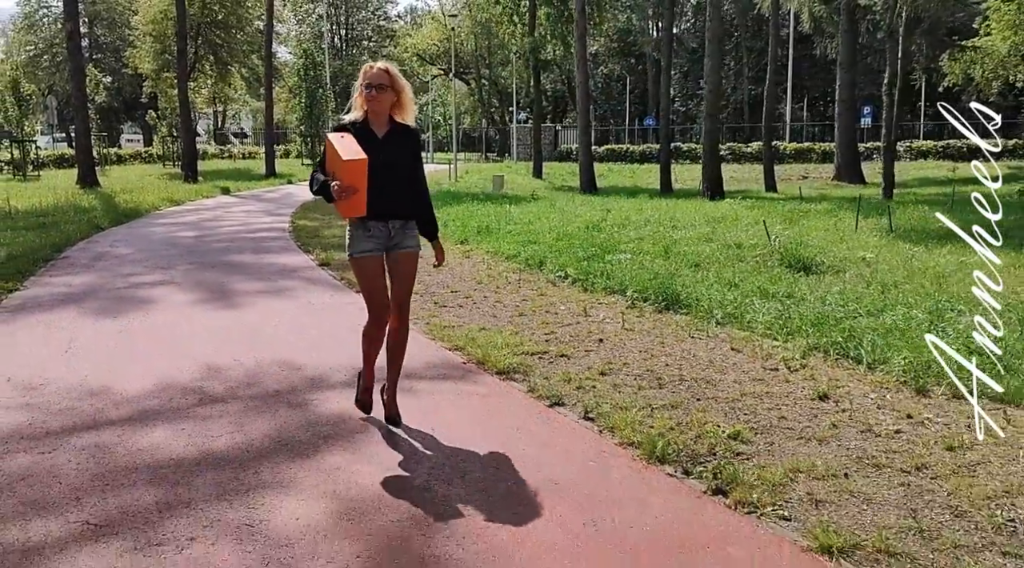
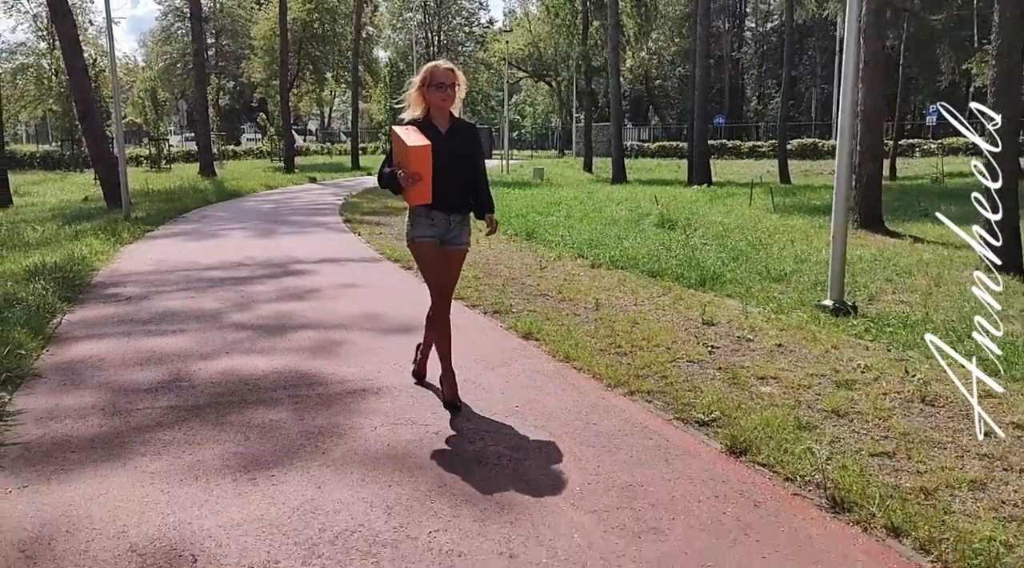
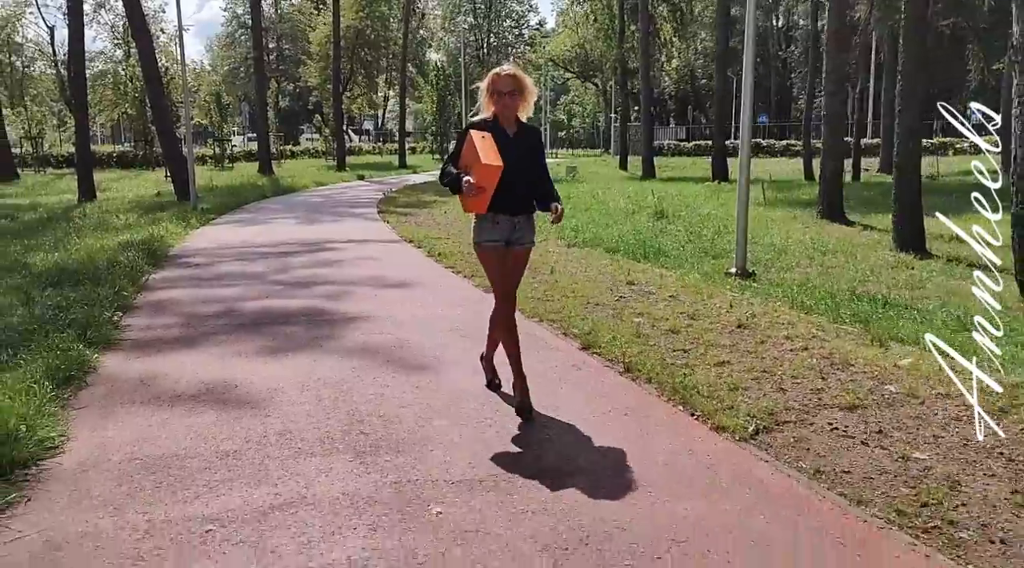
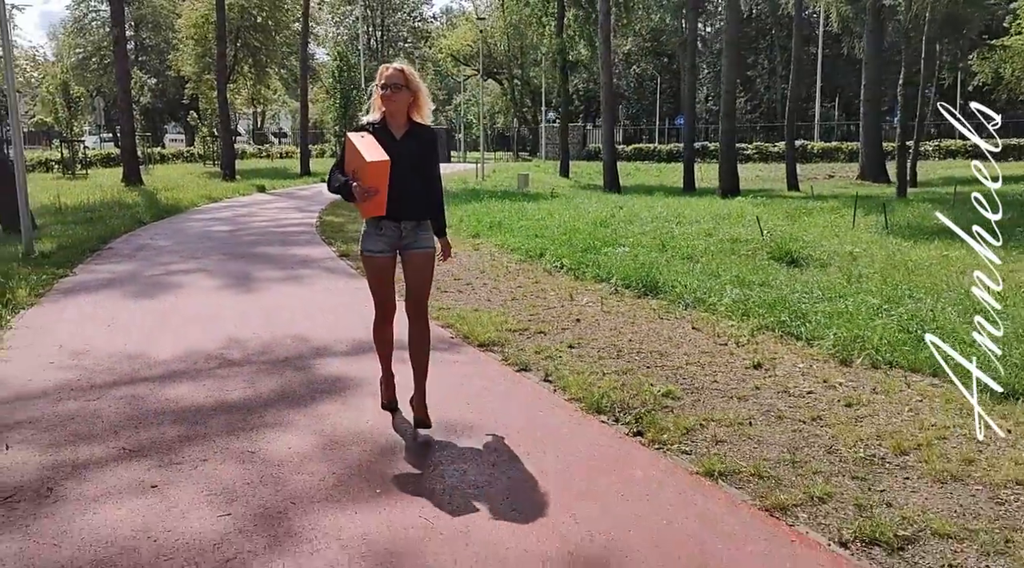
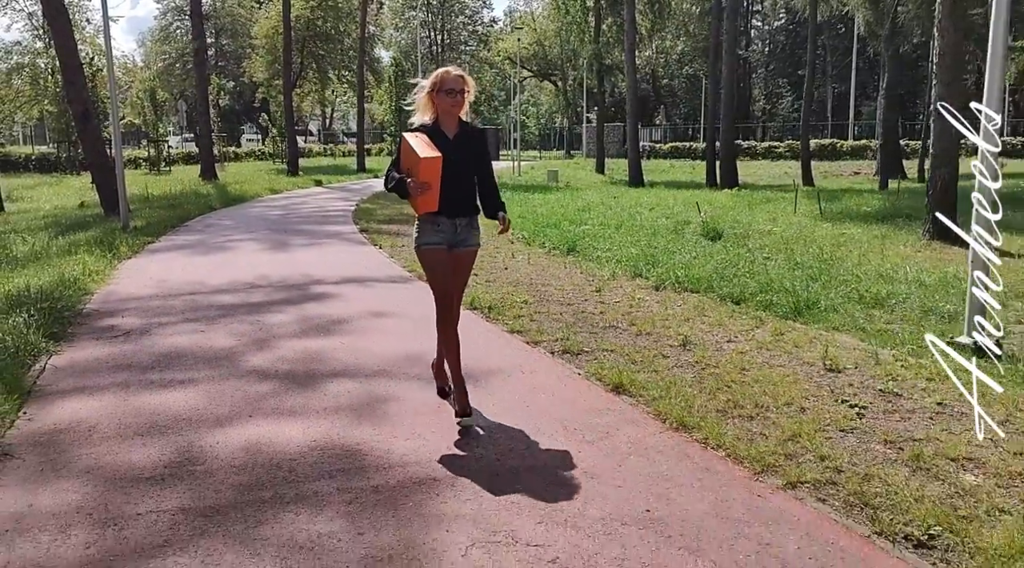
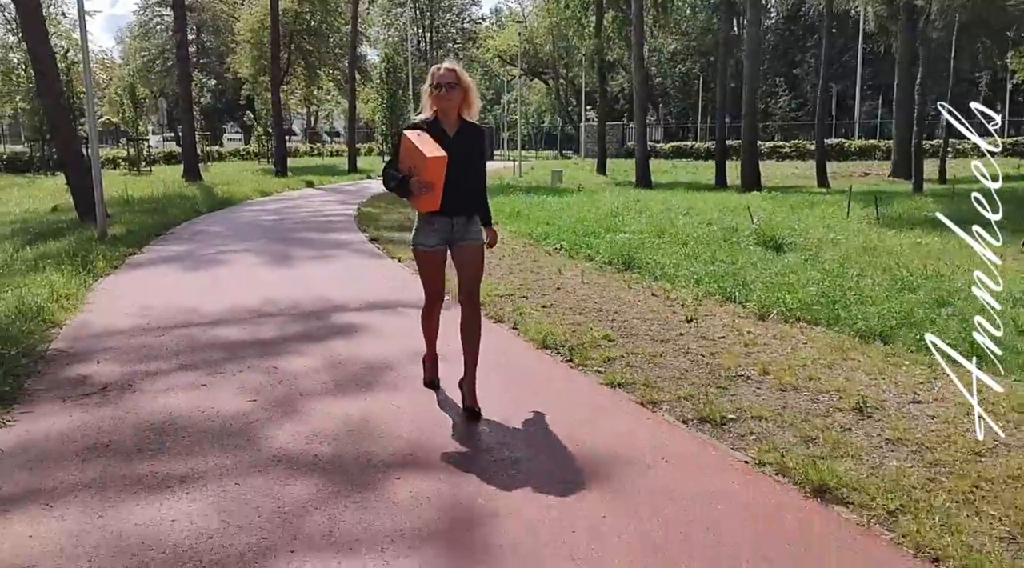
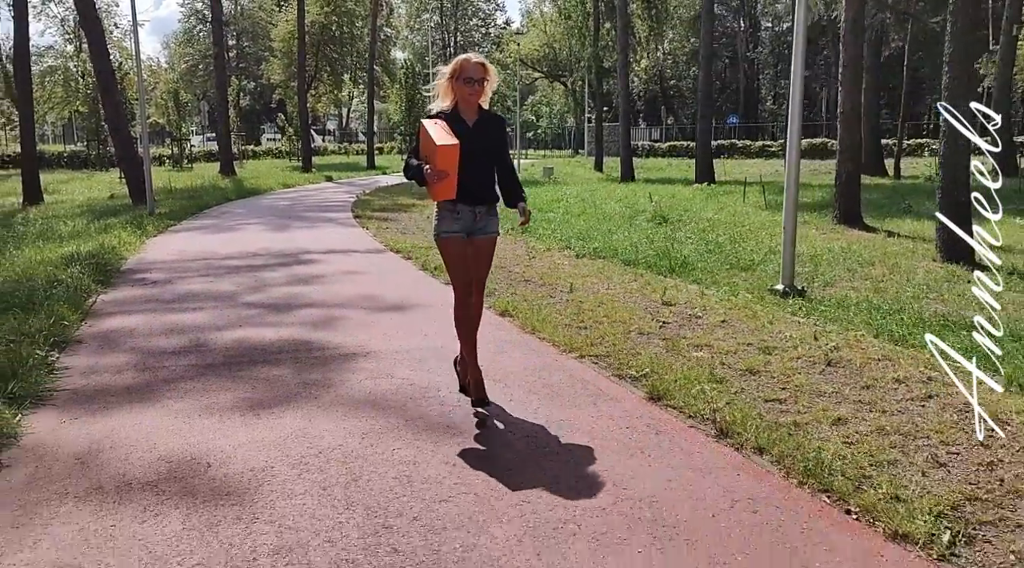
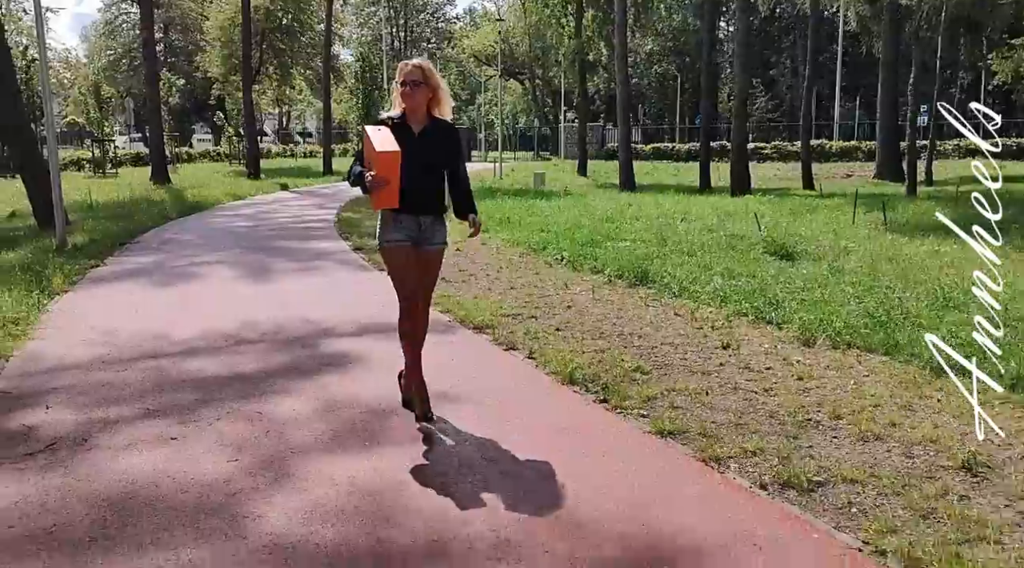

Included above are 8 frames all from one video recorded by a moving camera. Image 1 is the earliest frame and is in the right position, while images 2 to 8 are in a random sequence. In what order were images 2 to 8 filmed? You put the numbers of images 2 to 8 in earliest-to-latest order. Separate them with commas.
4, 8, 6, 5, 2, 7, 3
